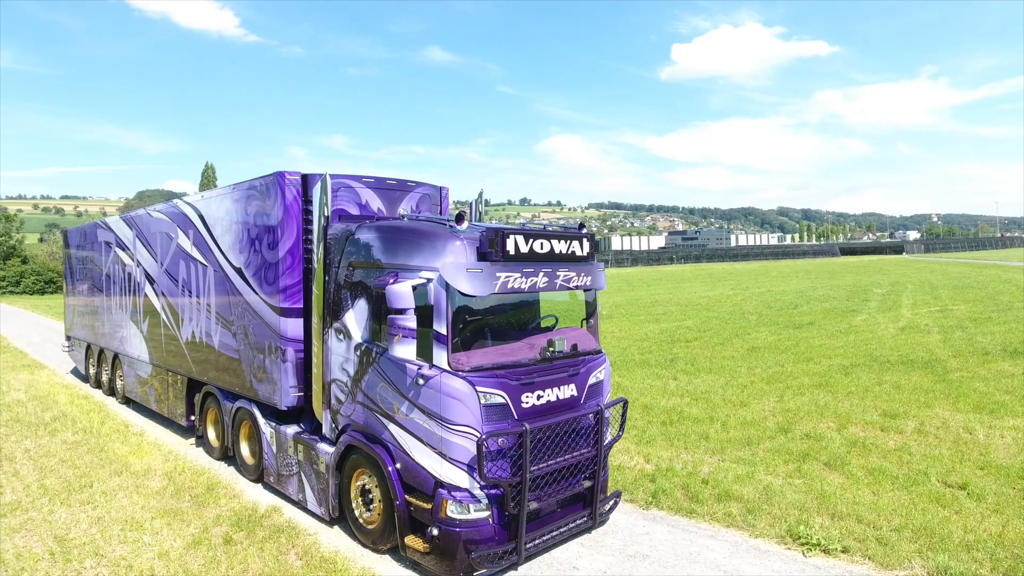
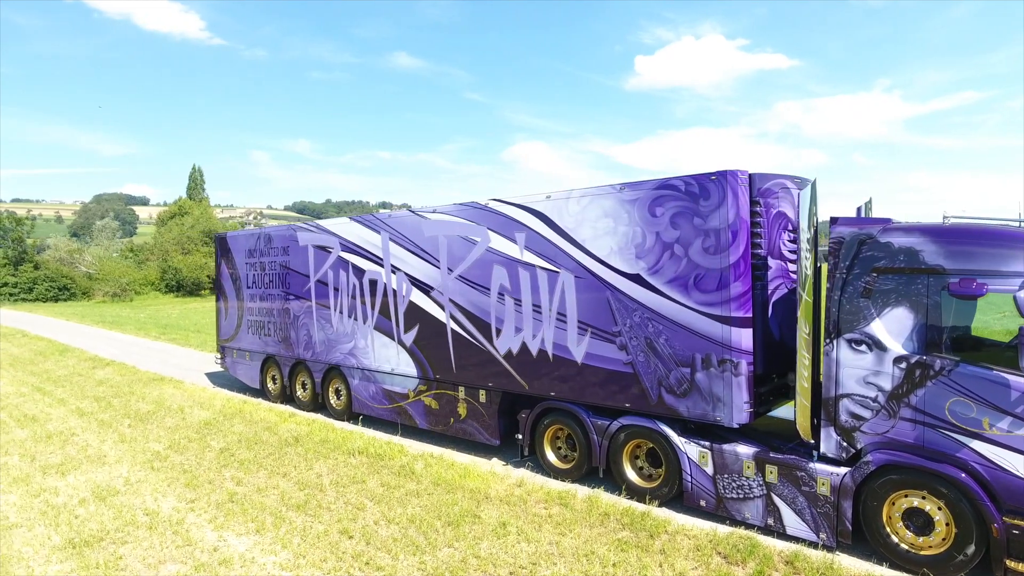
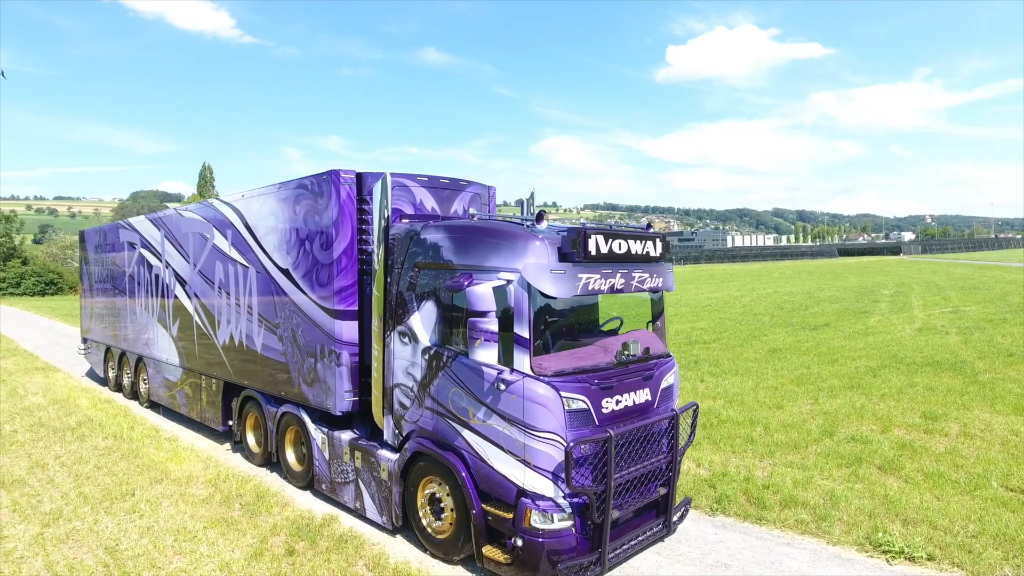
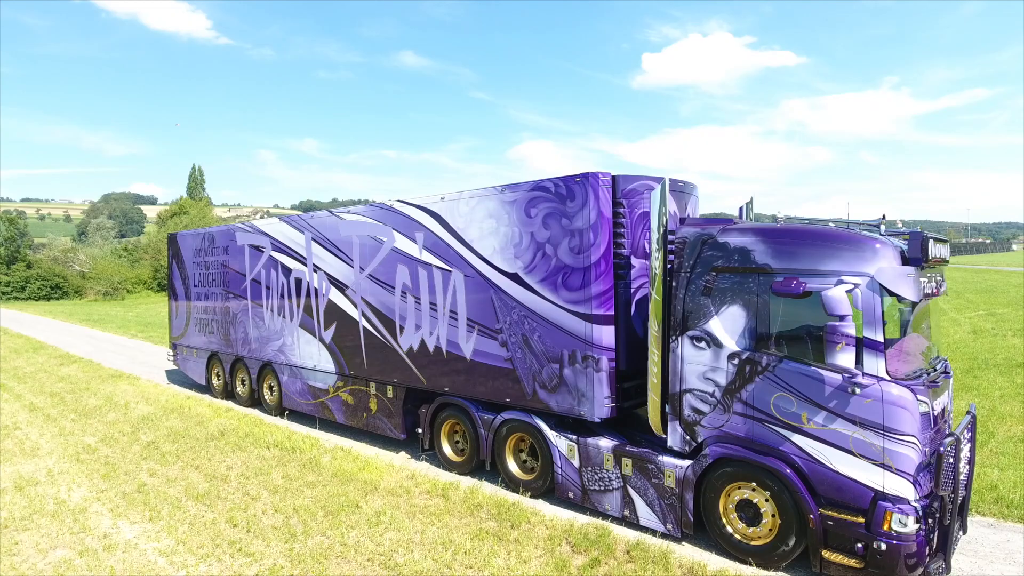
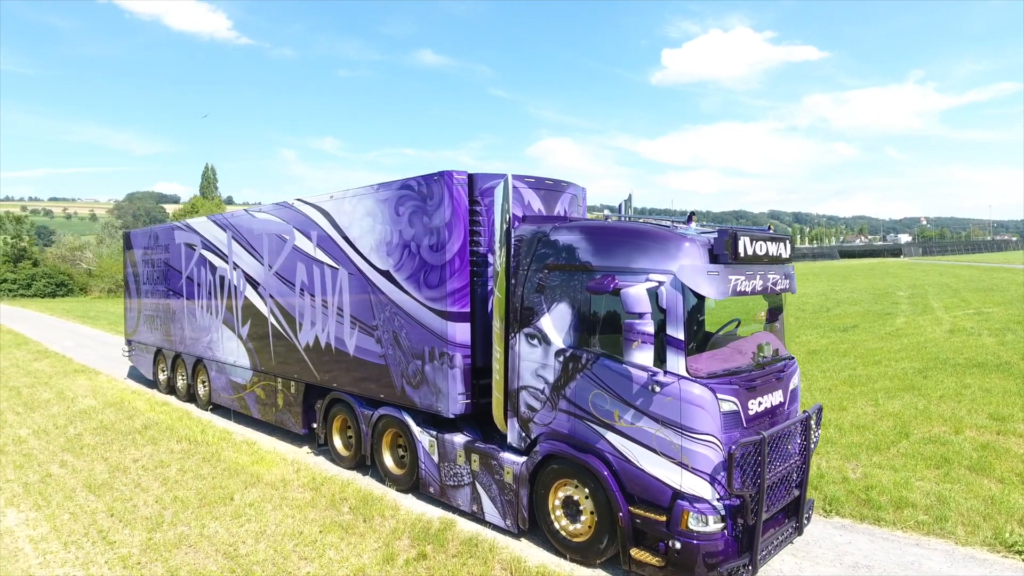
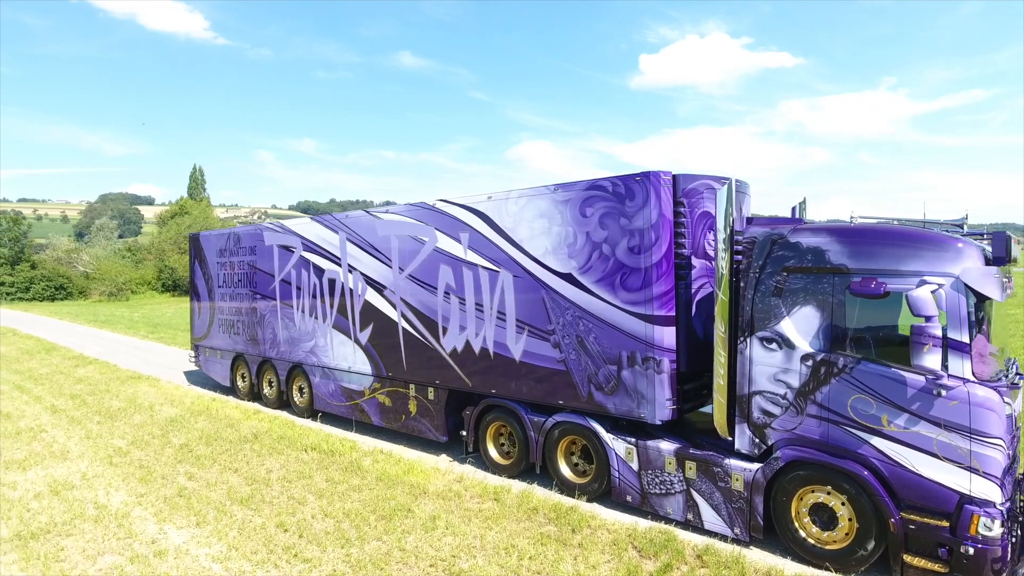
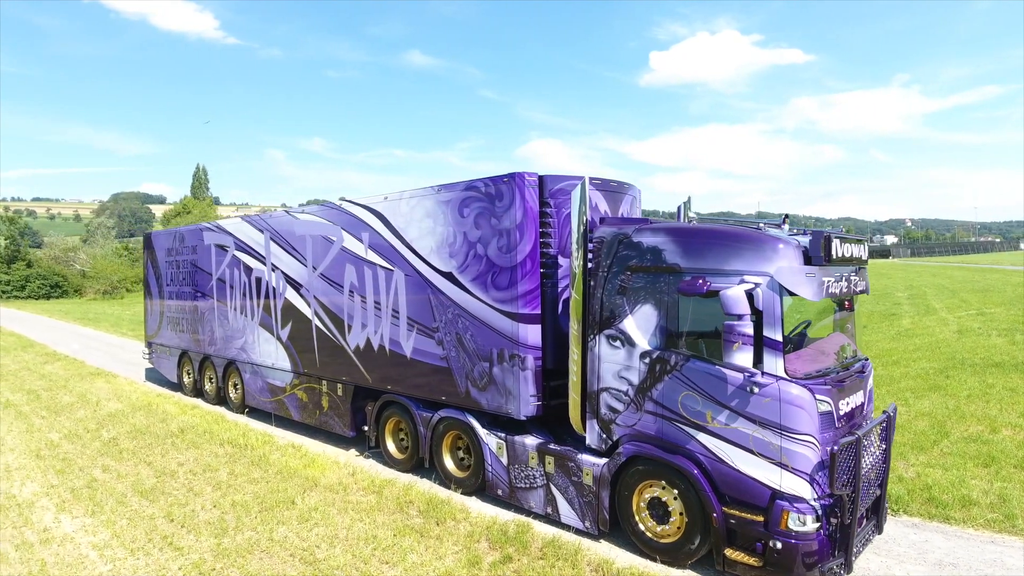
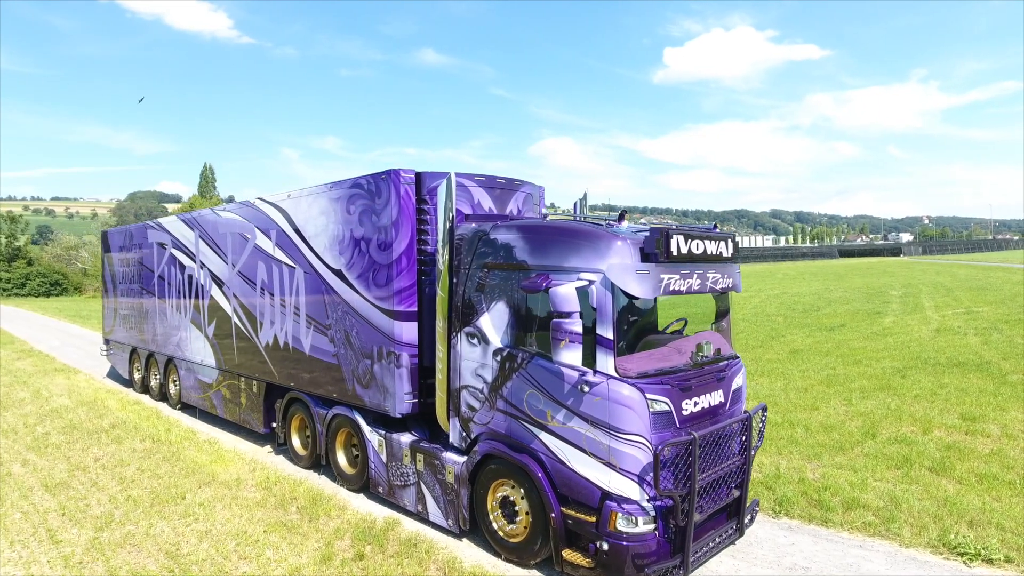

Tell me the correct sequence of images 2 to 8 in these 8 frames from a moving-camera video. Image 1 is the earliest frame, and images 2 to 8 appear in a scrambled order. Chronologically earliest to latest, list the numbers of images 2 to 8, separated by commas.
3, 8, 5, 7, 4, 6, 2
